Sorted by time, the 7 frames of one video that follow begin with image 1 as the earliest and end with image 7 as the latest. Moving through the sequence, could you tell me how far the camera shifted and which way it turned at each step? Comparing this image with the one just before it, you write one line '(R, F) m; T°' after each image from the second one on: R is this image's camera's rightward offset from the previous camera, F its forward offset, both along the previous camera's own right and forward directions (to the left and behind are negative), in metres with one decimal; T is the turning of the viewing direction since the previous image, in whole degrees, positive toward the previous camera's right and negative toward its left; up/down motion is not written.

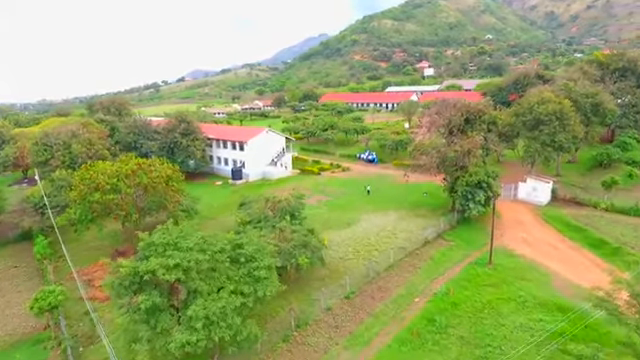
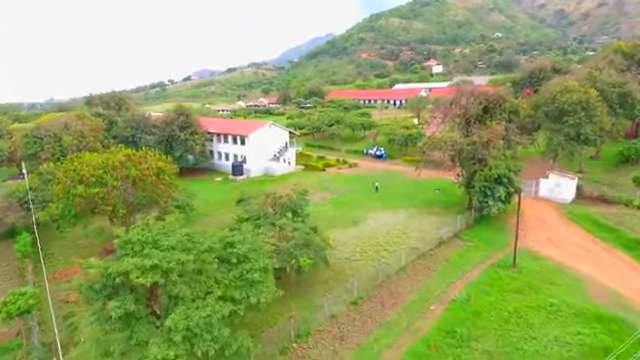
(+0.1, +2.8) m; -1°
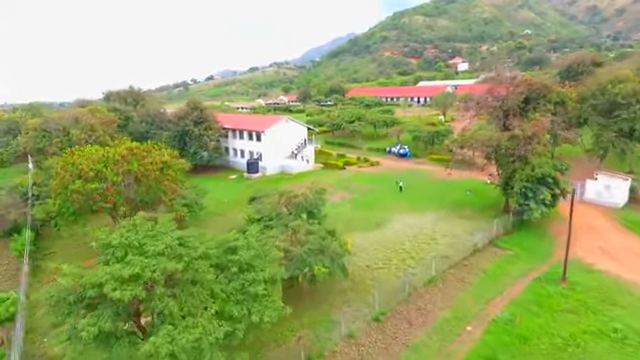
(+0.1, +3.0) m; -3°
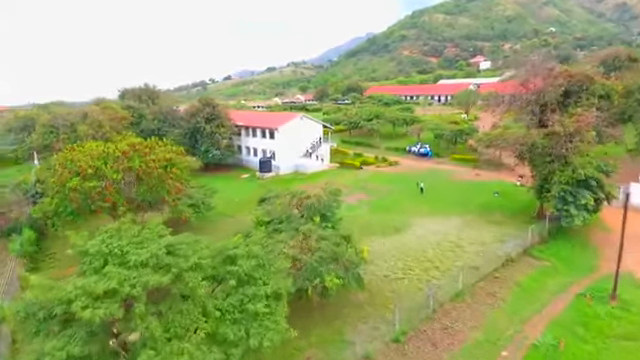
(+0.2, +2.3) m; -2°
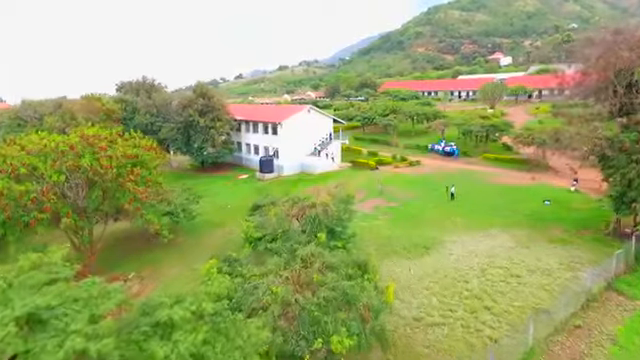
(+0.2, +6.2) m; -2°
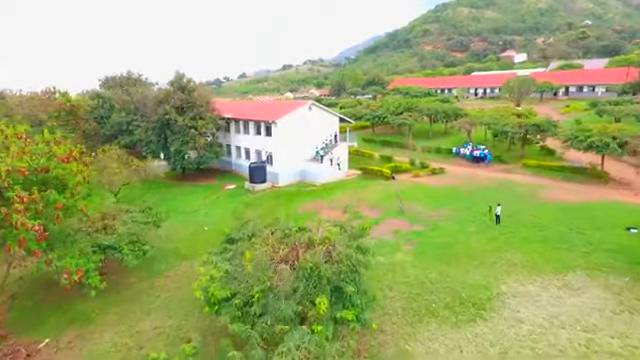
(+0.1, +7.3) m; -1°
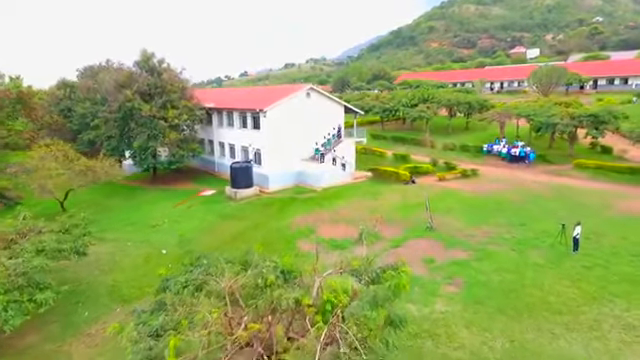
(+0.1, +6.9) m; 0°
